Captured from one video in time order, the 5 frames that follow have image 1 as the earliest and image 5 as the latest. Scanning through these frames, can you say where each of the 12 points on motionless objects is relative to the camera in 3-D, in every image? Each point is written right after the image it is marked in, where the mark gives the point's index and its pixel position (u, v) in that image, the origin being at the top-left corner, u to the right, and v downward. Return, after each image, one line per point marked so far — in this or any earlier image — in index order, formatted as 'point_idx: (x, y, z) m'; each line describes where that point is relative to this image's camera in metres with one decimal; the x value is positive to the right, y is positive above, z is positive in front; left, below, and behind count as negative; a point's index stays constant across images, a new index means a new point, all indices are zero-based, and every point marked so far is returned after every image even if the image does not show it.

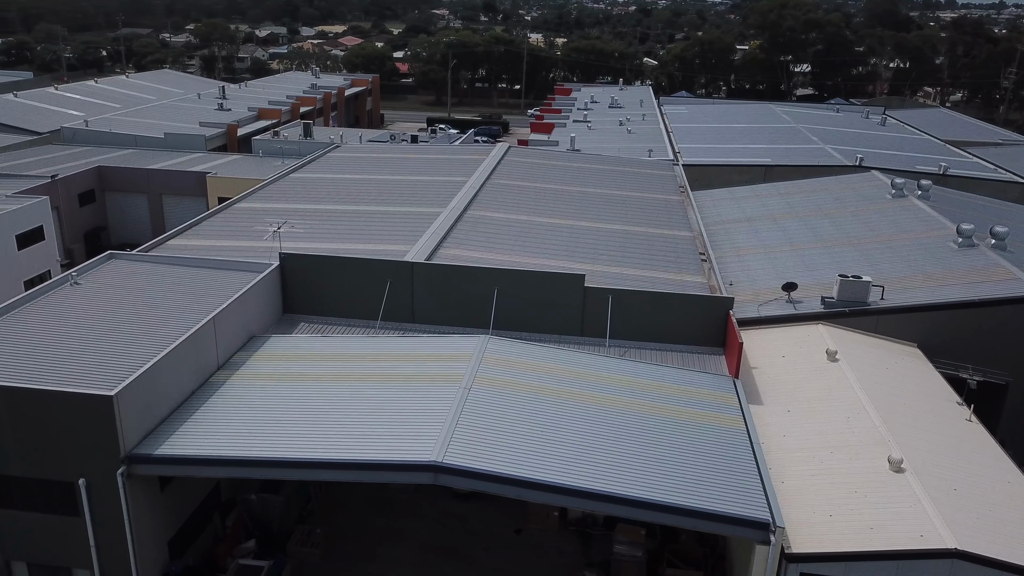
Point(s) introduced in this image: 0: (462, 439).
0: (-1.0, -2.8, +14.8) m
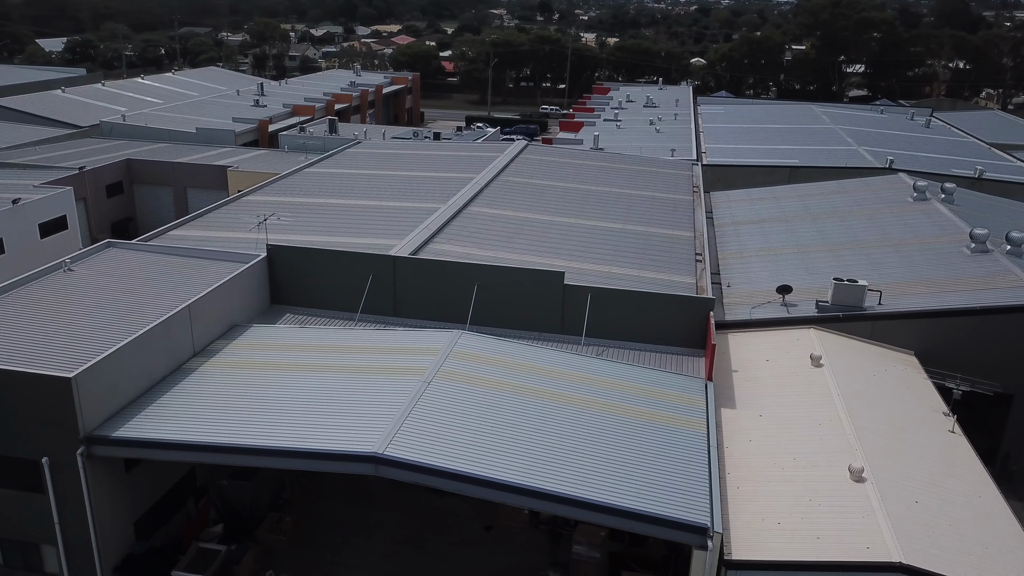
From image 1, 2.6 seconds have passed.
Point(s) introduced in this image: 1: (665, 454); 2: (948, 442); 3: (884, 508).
0: (-1.9, -2.6, +14.9) m
1: (+2.8, -3.1, +15.0) m
2: (+8.9, -3.2, +16.7) m
3: (+6.3, -3.8, +14.0) m
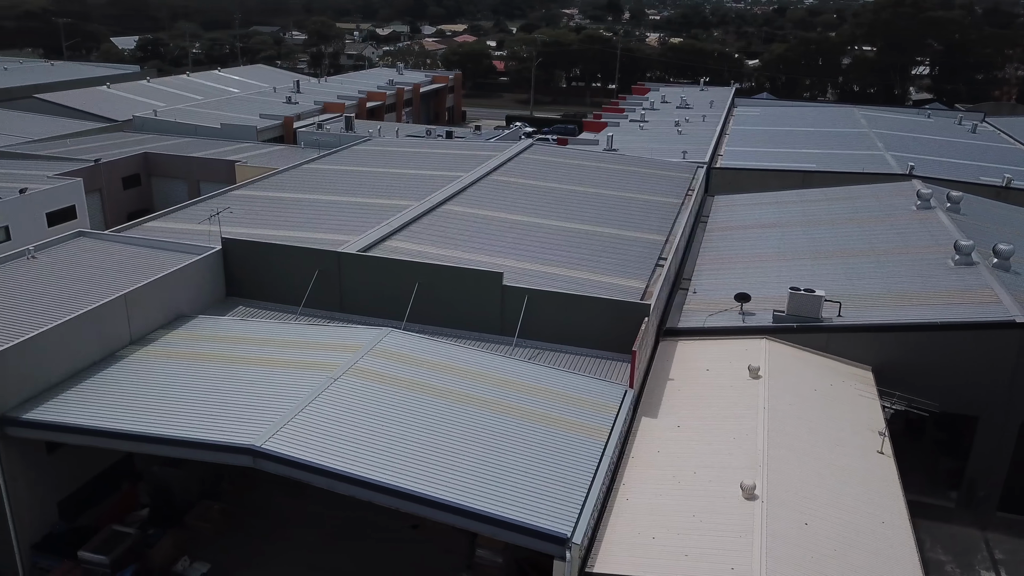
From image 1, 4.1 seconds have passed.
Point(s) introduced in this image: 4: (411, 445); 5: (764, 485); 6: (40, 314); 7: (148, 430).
0: (-4.0, -2.5, +15.0) m
1: (+0.7, -3.1, +14.7) m
2: (+7.0, -3.4, +15.8) m
3: (+4.1, -3.9, +13.4) m
4: (-1.8, -2.9, +14.8) m
5: (+4.5, -3.5, +14.4) m
6: (-10.3, -0.5, +17.9) m
7: (-6.8, -2.6, +15.3) m
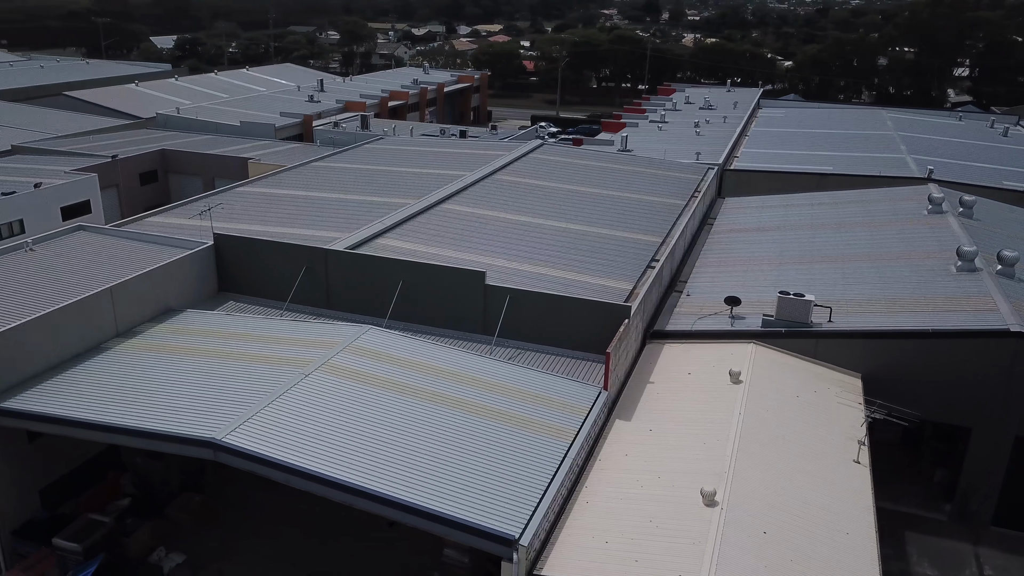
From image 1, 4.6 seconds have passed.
0: (-4.6, -2.5, +15.1) m
1: (0.0, -3.1, +14.6) m
2: (+6.3, -3.5, +15.4) m
3: (+3.3, -4.0, +13.1) m
4: (-2.5, -2.8, +14.8) m
5: (+3.7, -3.5, +14.1) m
6: (-10.8, -0.4, +18.3) m
7: (-7.5, -2.5, +15.5) m
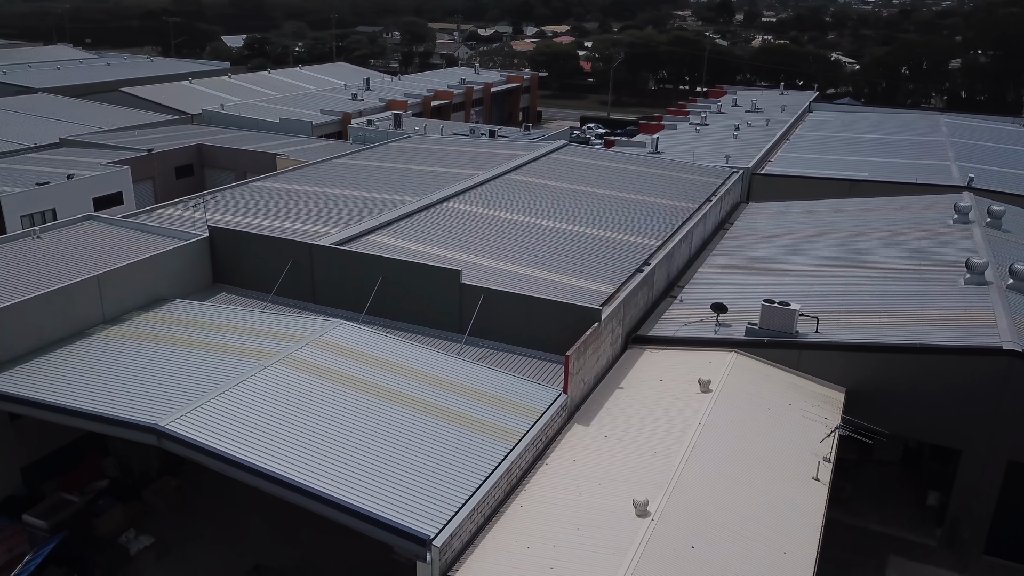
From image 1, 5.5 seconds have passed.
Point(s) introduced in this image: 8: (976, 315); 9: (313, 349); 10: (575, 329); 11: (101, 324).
0: (-5.7, -2.3, +15.3) m
1: (-1.1, -3.1, +14.5) m
2: (+5.2, -3.7, +14.8) m
3: (+2.1, -4.0, +12.7) m
4: (-3.6, -2.7, +14.9) m
5: (+2.5, -3.6, +13.7) m
6: (-11.5, 0.0, +19.0) m
7: (-8.5, -2.3, +16.0) m
8: (+10.9, -0.6, +19.0) m
9: (-4.3, -1.3, +17.8) m
10: (+1.5, -0.9, +18.8) m
11: (-10.0, -0.9, +19.8) m
